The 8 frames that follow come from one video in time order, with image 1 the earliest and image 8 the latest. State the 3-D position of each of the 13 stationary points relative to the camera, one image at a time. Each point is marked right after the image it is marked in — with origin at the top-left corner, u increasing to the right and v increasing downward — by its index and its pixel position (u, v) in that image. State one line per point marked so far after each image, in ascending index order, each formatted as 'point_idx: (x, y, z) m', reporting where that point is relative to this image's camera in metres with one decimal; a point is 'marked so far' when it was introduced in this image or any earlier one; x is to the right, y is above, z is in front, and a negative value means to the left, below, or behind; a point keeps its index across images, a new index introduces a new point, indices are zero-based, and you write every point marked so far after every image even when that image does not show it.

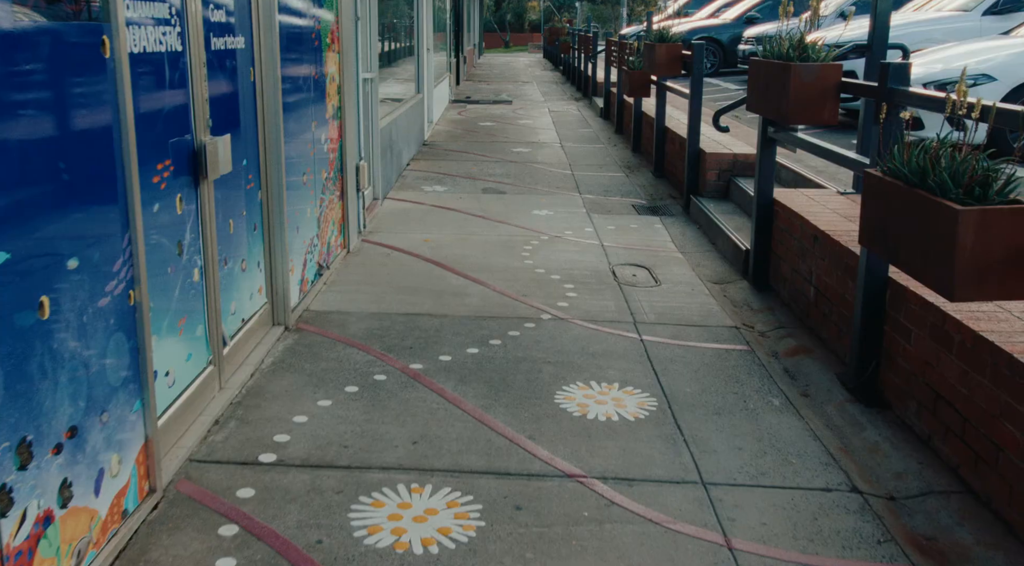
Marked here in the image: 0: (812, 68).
0: (+1.5, +1.1, +4.5) m
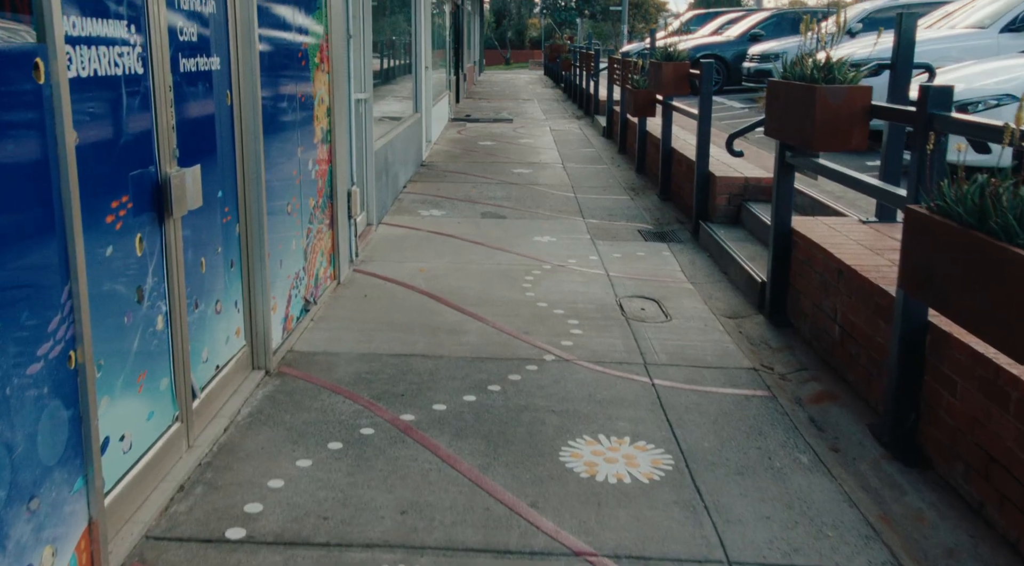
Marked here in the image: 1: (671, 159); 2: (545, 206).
0: (+1.5, +0.9, +4.1) m
1: (+1.7, +1.3, +9.6) m
2: (+0.3, +0.8, +9.2) m
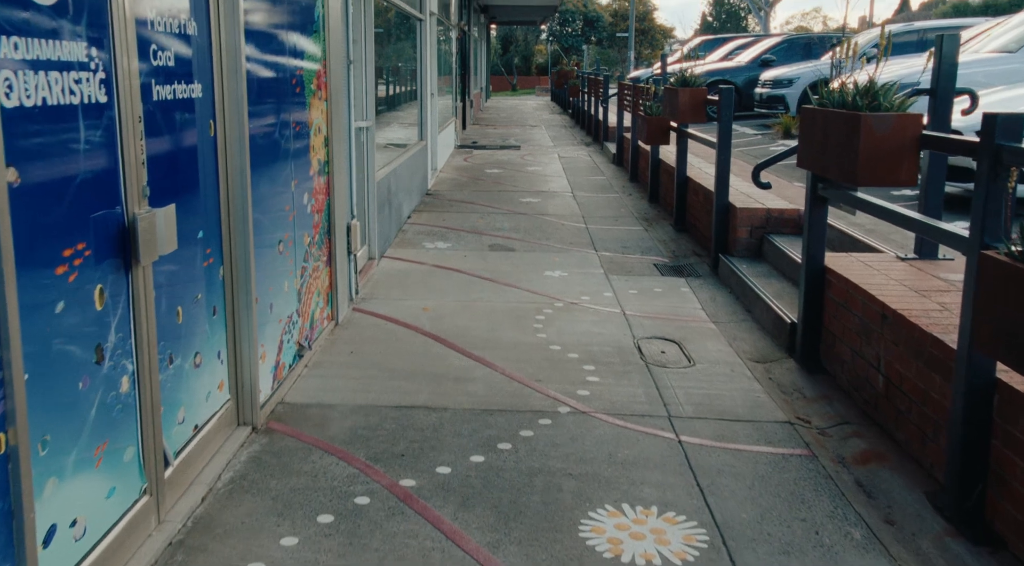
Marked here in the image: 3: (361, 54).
0: (+1.5, +0.7, +3.7) m
1: (+1.8, +0.9, +9.2) m
2: (+0.4, +0.4, +8.9) m
3: (-1.2, +1.8, +7.2) m
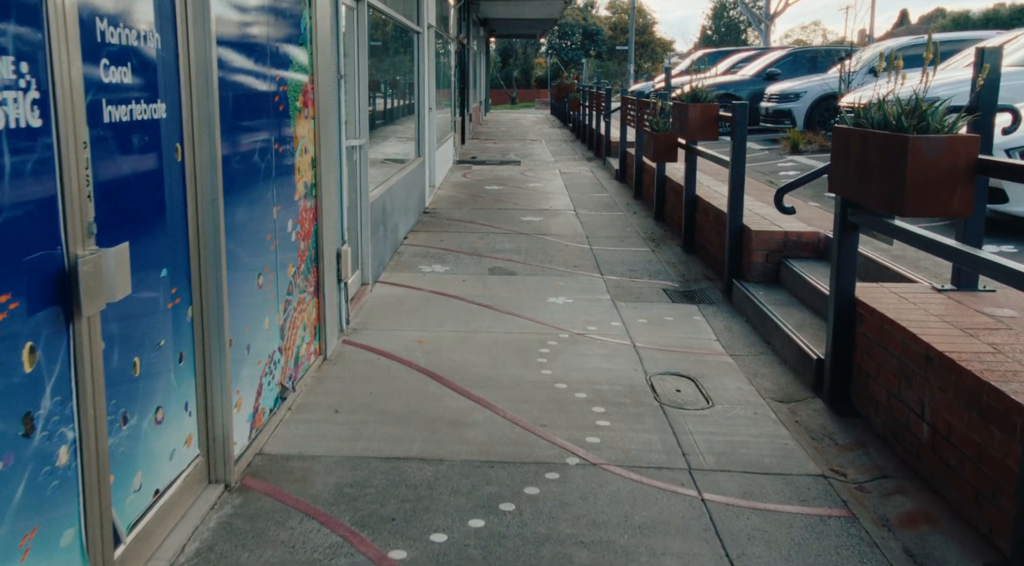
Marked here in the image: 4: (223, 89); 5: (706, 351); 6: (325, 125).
0: (+1.5, +0.5, +3.3) m
1: (+1.8, +0.7, +8.8) m
2: (+0.4, +0.2, +8.4) m
3: (-1.2, +1.6, +6.8) m
4: (-1.2, +0.8, +3.7) m
5: (+1.2, -0.4, +5.8) m
6: (-1.1, +0.9, +5.4) m
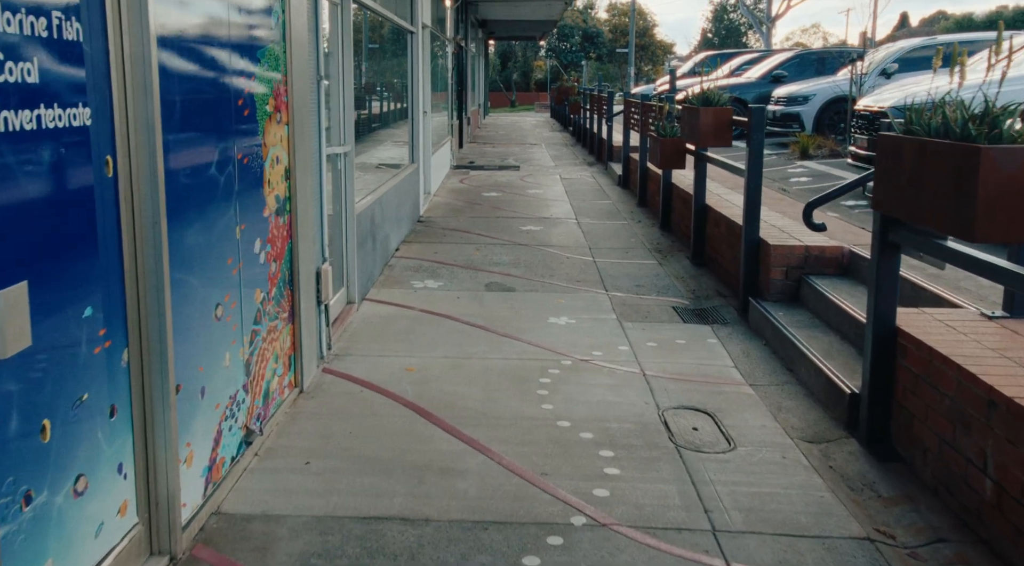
0: (+1.5, +0.4, +2.8) m
1: (+1.8, +0.6, +8.3) m
2: (+0.4, +0.1, +7.9) m
3: (-1.2, +1.5, +6.3) m
4: (-1.2, +0.7, +3.1) m
5: (+1.2, -0.6, +5.2) m
6: (-1.1, +0.8, +4.8) m
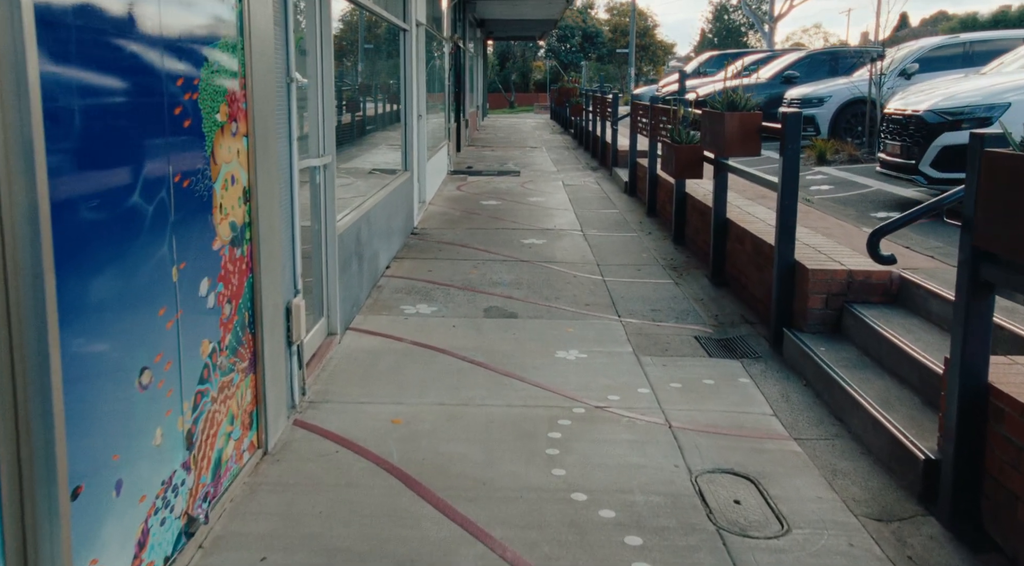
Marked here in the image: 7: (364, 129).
0: (+1.5, +0.2, +2.0) m
1: (+1.8, +0.4, +7.5) m
2: (+0.4, -0.1, +7.1) m
3: (-1.2, +1.3, +5.5) m
4: (-1.2, +0.5, +2.4) m
5: (+1.2, -0.7, +4.5) m
6: (-1.1, +0.6, +4.1) m
7: (-1.2, +1.3, +7.6) m
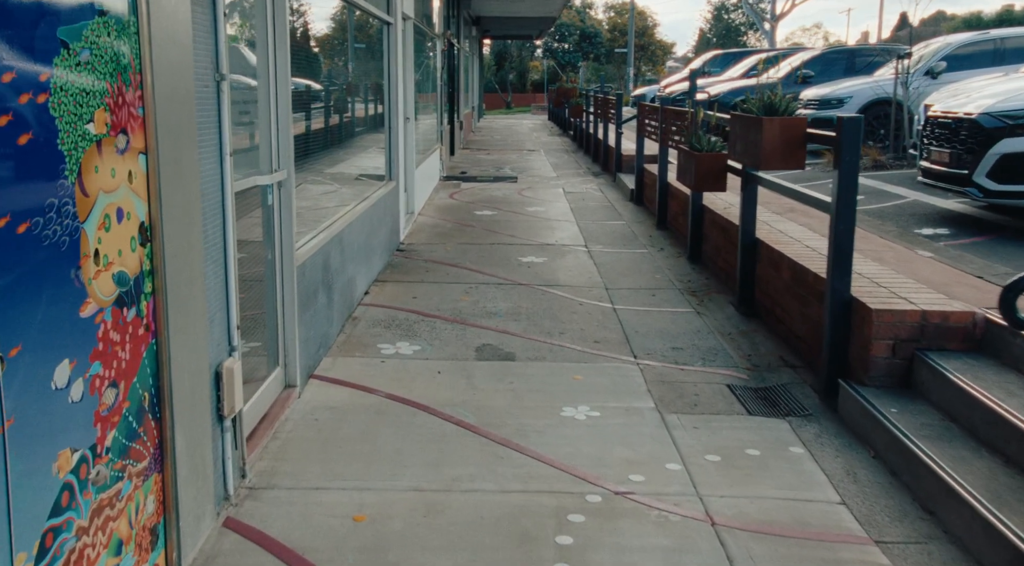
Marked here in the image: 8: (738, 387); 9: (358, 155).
0: (+1.5, 0.0, +1.0) m
1: (+1.7, +0.2, +6.5) m
2: (+0.4, -0.3, +6.1) m
3: (-1.2, +1.1, +4.5) m
4: (-1.2, +0.3, +1.3) m
5: (+1.2, -0.9, +3.4) m
6: (-1.1, +0.4, +3.0) m
7: (-1.3, +1.1, +6.5) m
8: (+1.3, -0.6, +5.1) m
9: (-1.3, +0.9, +6.9) m
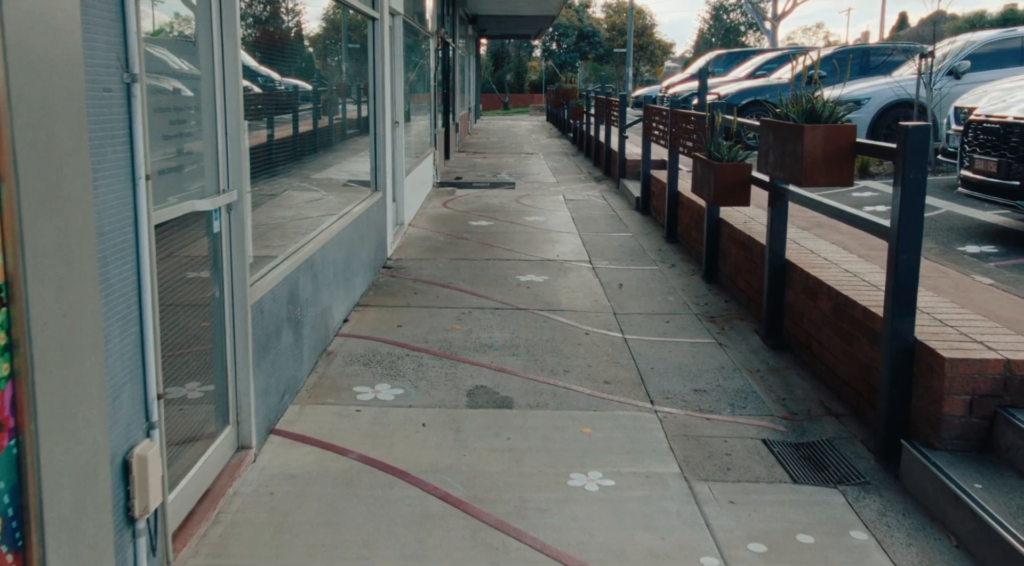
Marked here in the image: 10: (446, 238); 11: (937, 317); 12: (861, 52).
0: (+1.5, -0.2, +0.2) m
1: (+1.7, 0.0, +5.7) m
2: (+0.4, -0.5, +5.3) m
3: (-1.2, +0.9, +3.7) m
4: (-1.2, +0.1, +0.6) m
5: (+1.2, -1.1, +2.7) m
6: (-1.1, +0.2, +2.2) m
7: (-1.3, +0.9, +5.7) m
8: (+1.3, -0.7, +4.3) m
9: (-1.3, +0.7, +6.1) m
10: (-0.7, +0.5, +9.7) m
11: (+2.0, -0.2, +4.2) m
12: (+5.9, +3.9, +15.4) m
